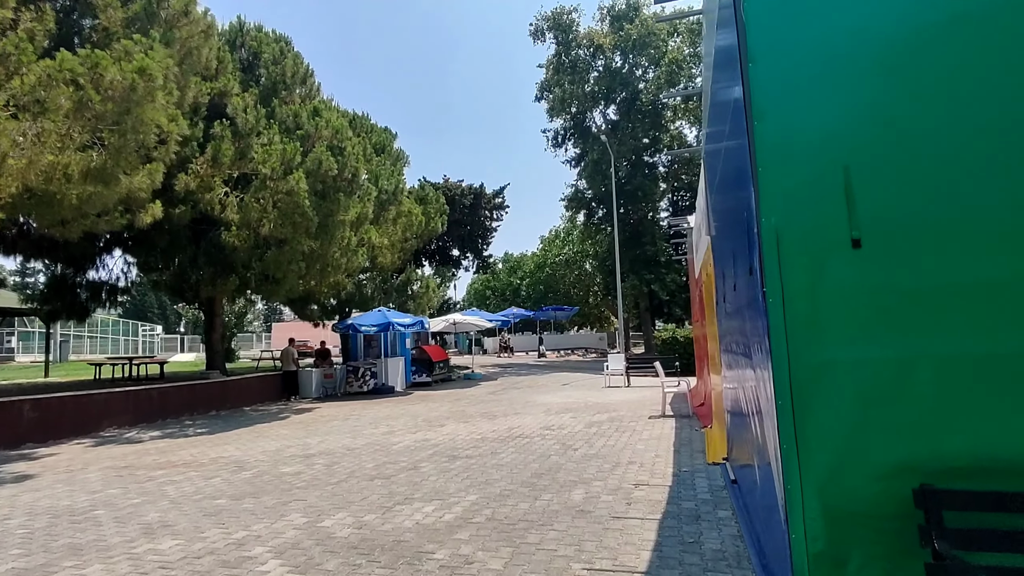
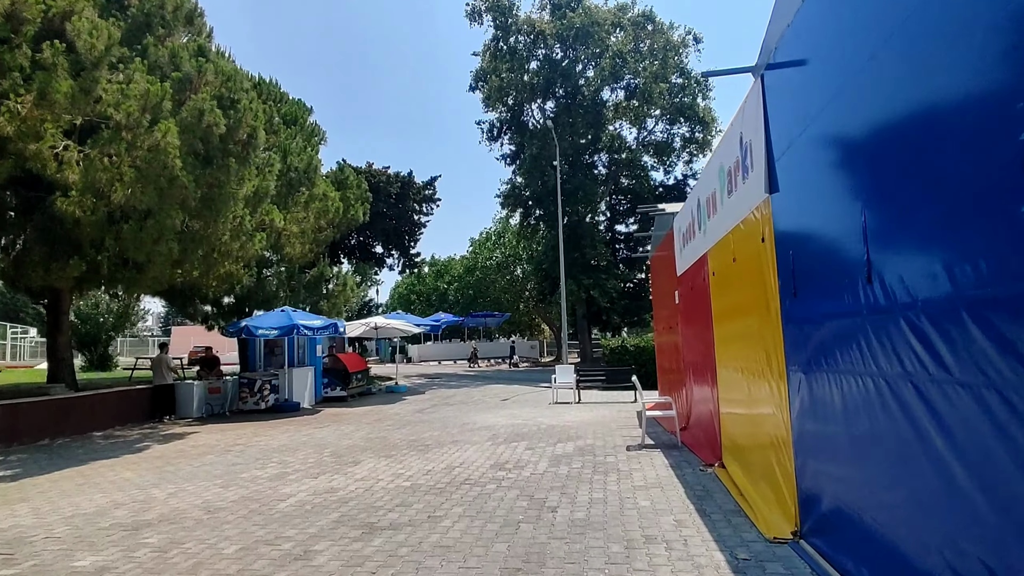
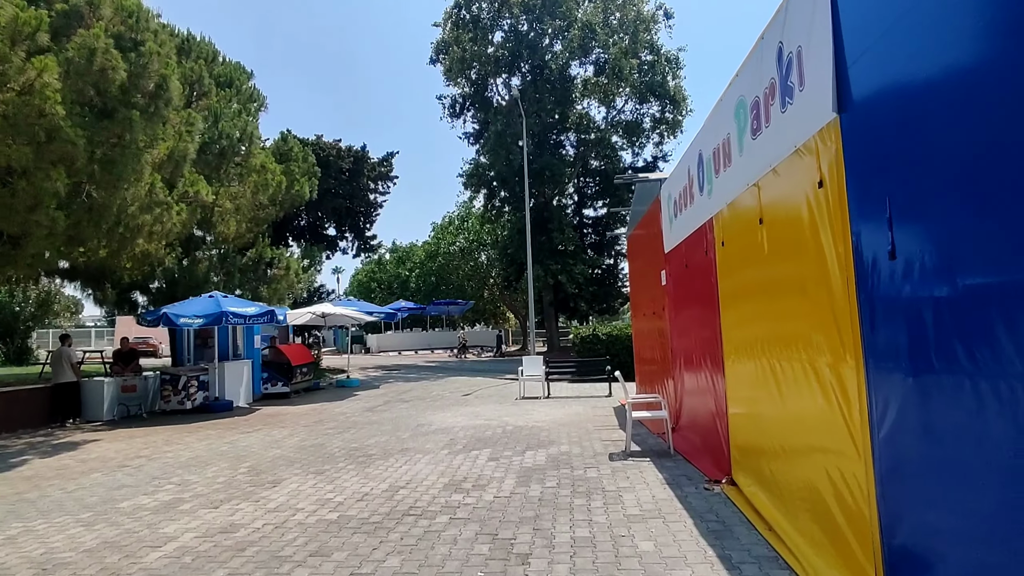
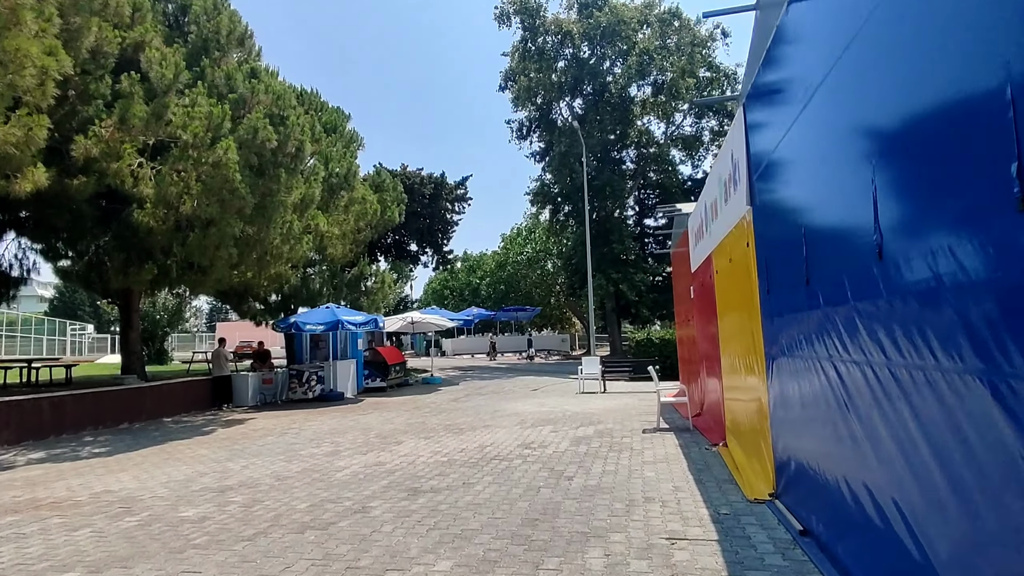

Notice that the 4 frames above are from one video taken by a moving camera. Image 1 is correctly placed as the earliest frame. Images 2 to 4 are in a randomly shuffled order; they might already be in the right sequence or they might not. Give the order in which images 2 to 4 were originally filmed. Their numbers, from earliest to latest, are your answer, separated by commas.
4, 2, 3
